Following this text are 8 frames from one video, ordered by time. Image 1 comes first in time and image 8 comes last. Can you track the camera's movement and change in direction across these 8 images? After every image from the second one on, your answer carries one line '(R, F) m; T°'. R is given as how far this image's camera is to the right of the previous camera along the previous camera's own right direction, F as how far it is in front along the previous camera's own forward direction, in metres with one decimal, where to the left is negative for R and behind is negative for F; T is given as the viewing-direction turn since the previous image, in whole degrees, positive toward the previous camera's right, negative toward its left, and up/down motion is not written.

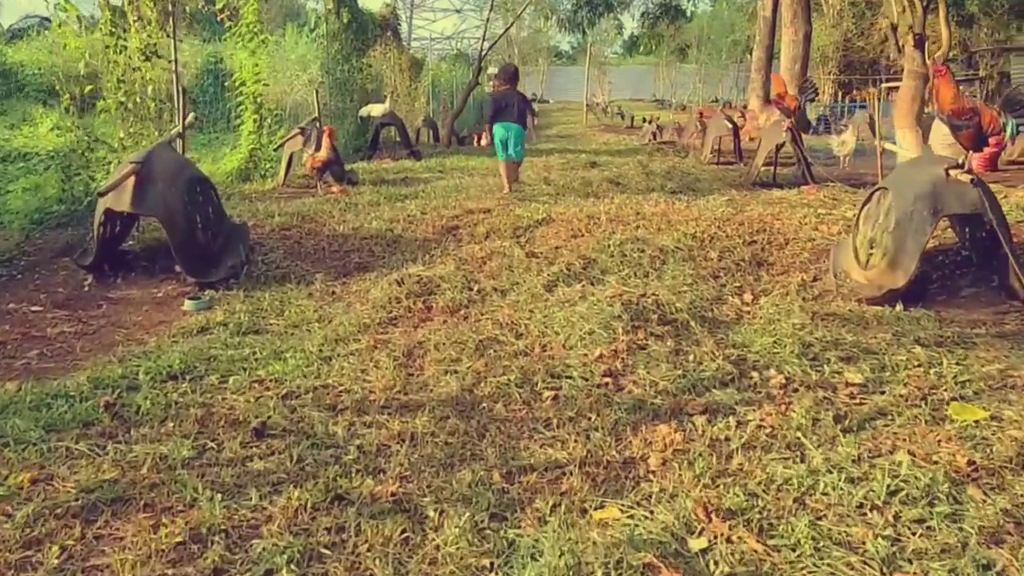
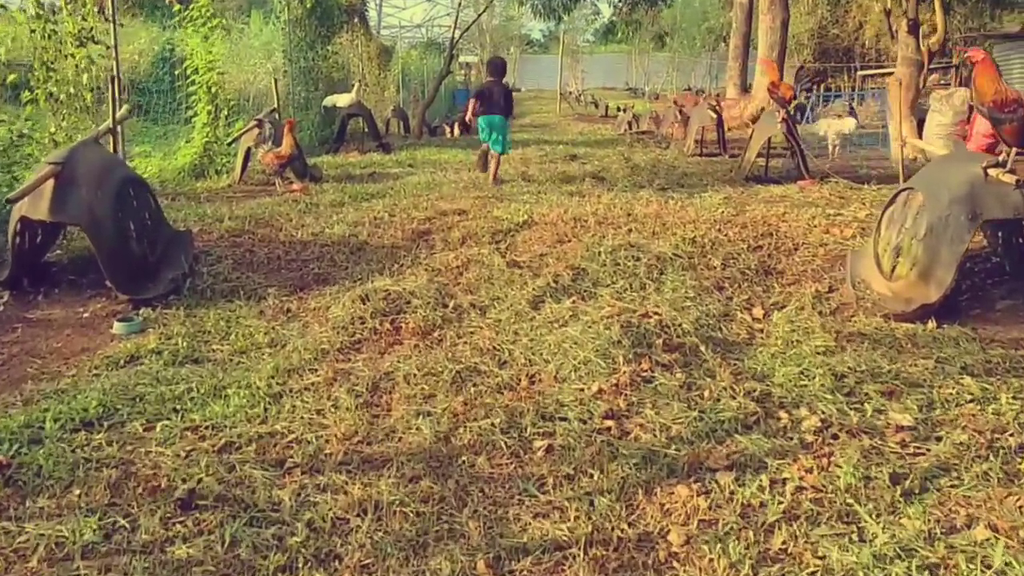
(0.0, +0.7) m; +2°
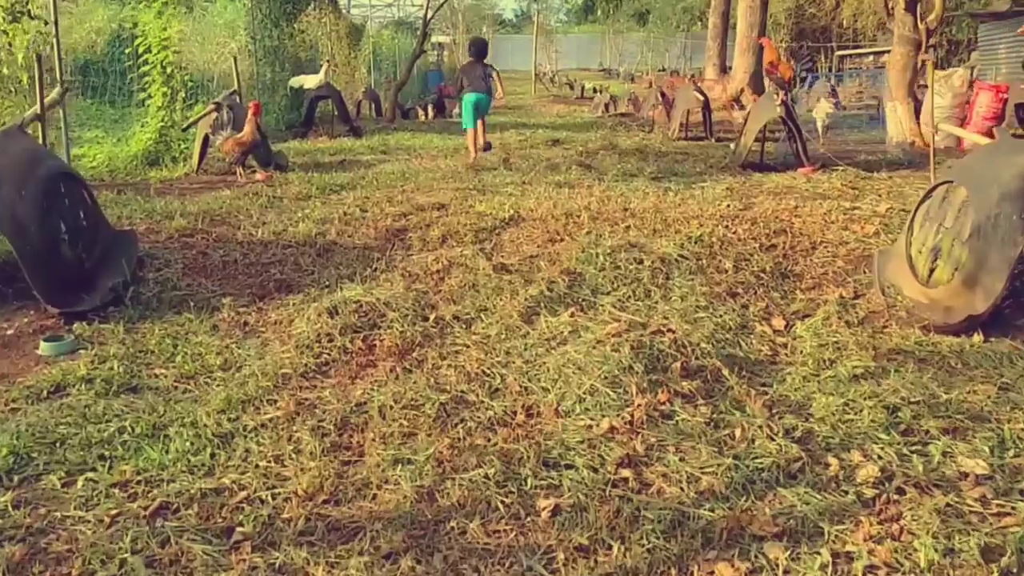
(-0.1, +0.6) m; +2°
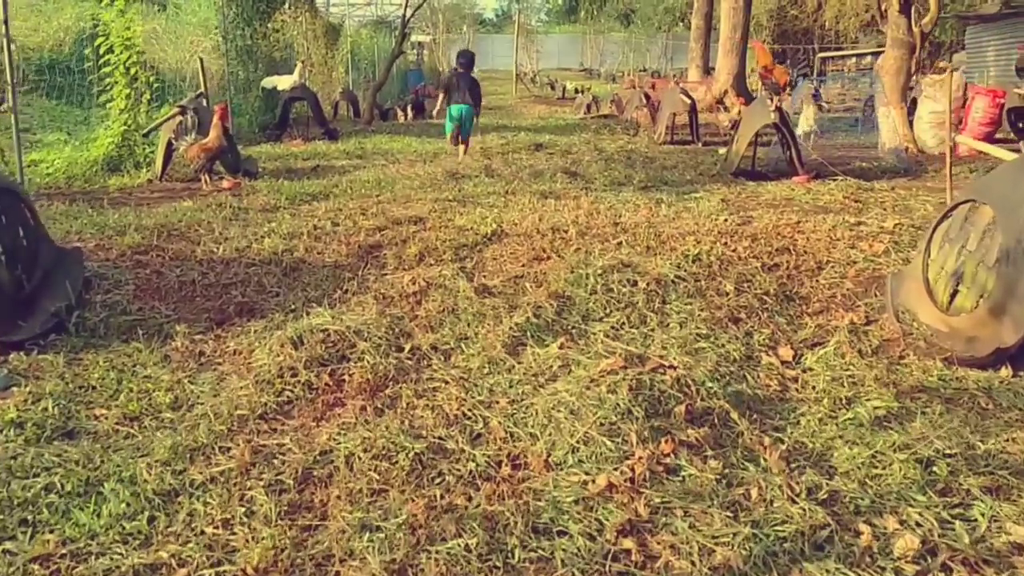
(0.0, +0.4) m; +1°
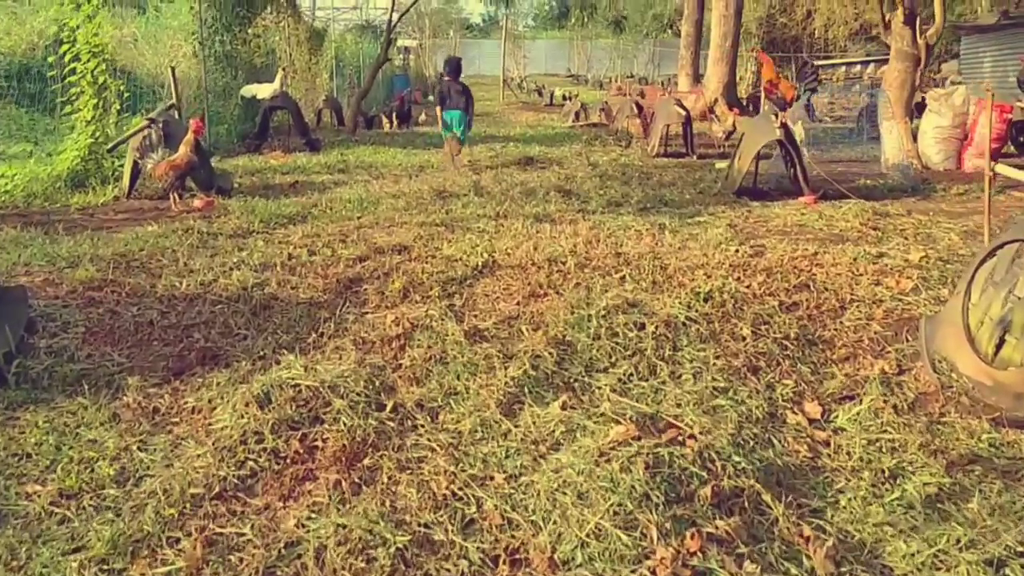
(0.0, +0.4) m; +1°
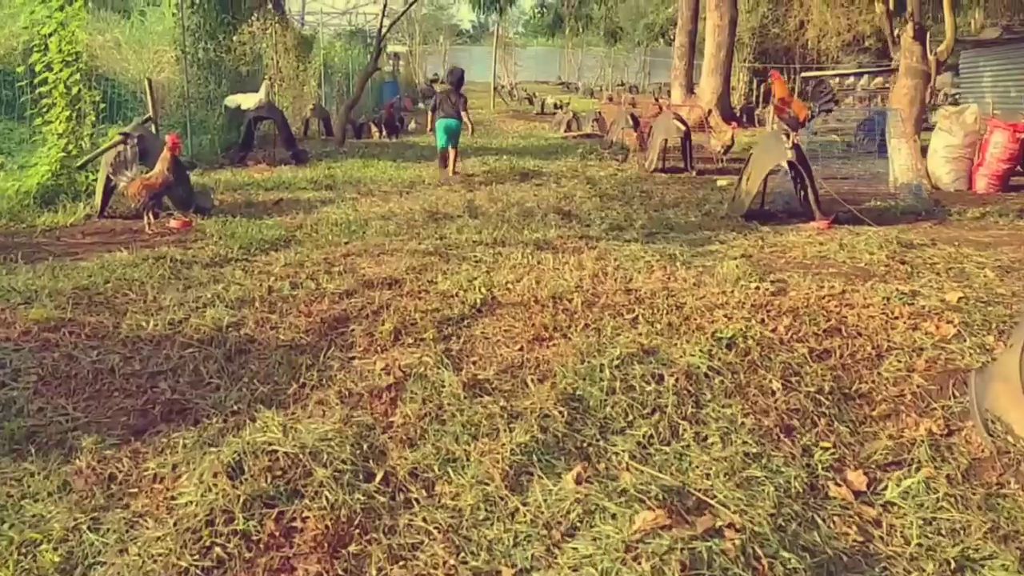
(-0.1, +0.4) m; +1°
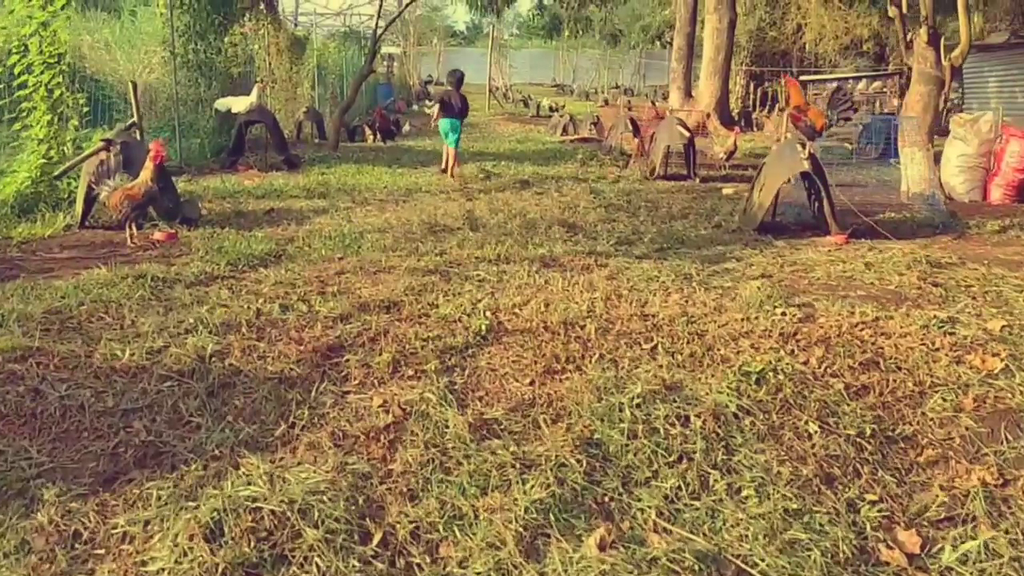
(-0.1, +0.3) m; 0°
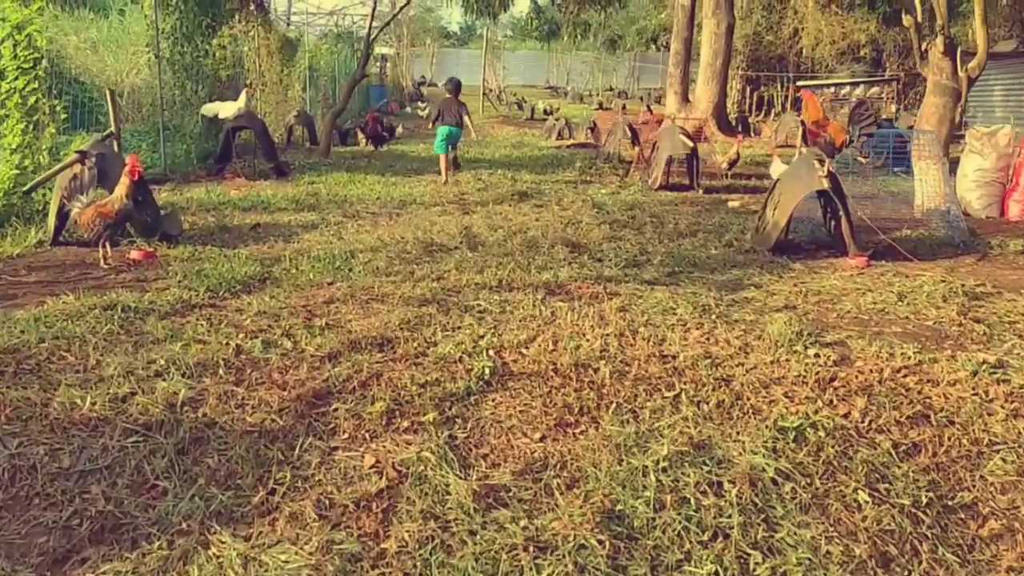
(-0.1, +0.4) m; +1°
